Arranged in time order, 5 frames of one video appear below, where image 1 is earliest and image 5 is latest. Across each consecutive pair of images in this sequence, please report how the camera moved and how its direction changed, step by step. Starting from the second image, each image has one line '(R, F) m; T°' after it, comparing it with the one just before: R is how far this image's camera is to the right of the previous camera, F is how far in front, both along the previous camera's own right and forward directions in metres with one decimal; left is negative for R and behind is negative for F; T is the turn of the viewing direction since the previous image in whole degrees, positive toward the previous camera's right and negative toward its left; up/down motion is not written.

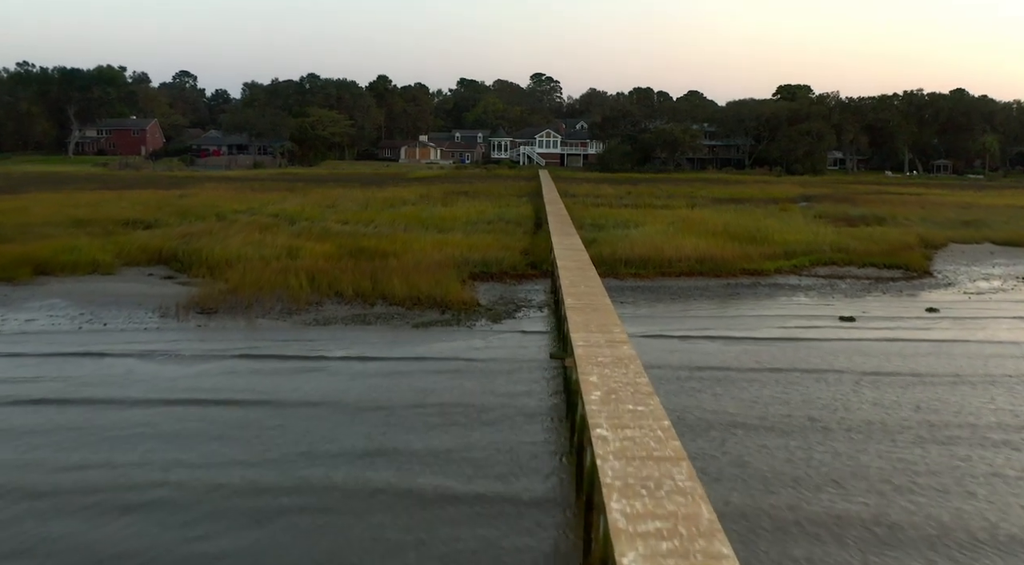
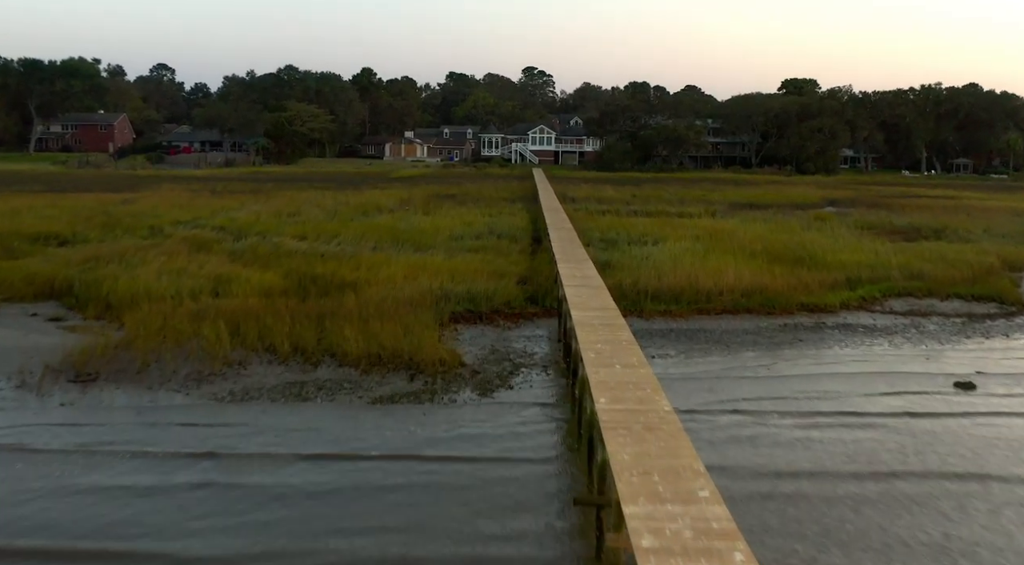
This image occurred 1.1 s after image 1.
(0.0, +2.5) m; +1°
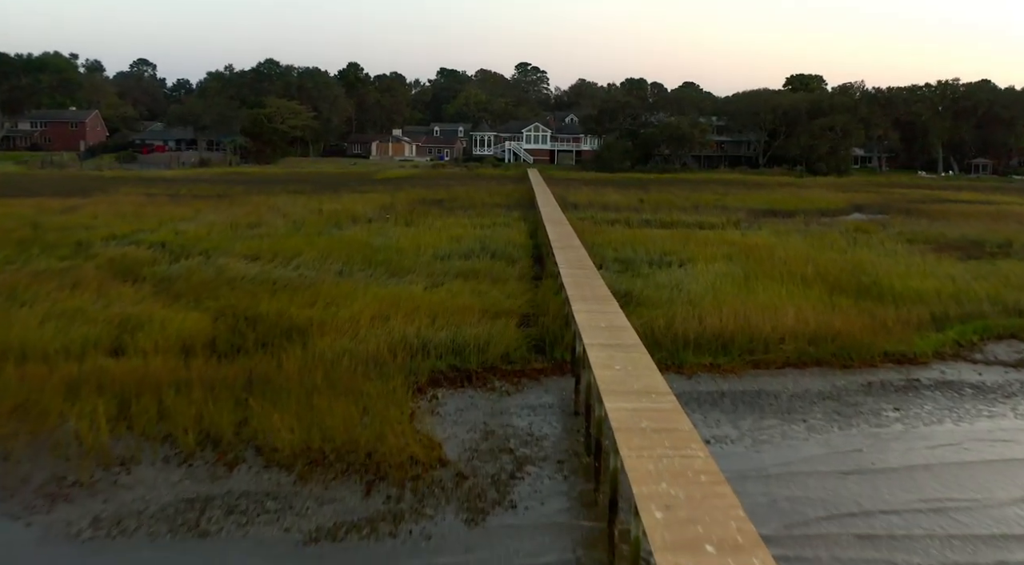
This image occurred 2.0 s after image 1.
(-0.1, +2.0) m; +1°
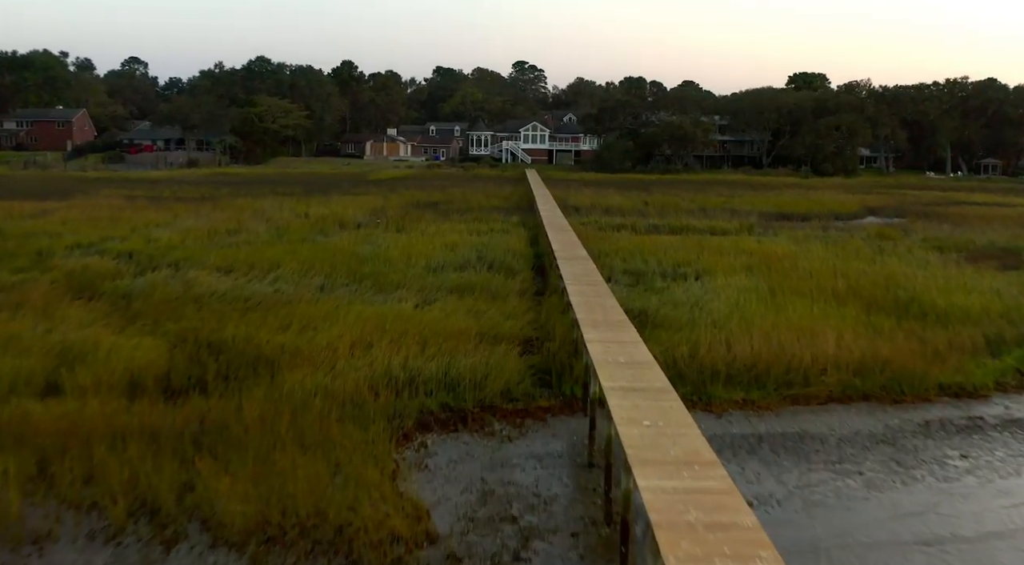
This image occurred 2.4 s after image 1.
(0.0, +0.9) m; 0°
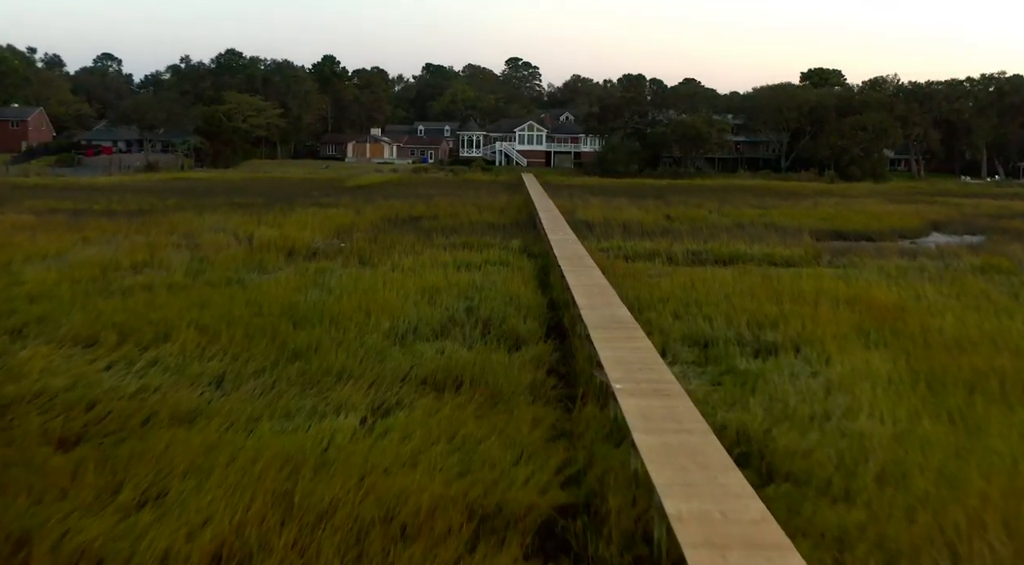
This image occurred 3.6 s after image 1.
(-0.1, +3.0) m; +1°
